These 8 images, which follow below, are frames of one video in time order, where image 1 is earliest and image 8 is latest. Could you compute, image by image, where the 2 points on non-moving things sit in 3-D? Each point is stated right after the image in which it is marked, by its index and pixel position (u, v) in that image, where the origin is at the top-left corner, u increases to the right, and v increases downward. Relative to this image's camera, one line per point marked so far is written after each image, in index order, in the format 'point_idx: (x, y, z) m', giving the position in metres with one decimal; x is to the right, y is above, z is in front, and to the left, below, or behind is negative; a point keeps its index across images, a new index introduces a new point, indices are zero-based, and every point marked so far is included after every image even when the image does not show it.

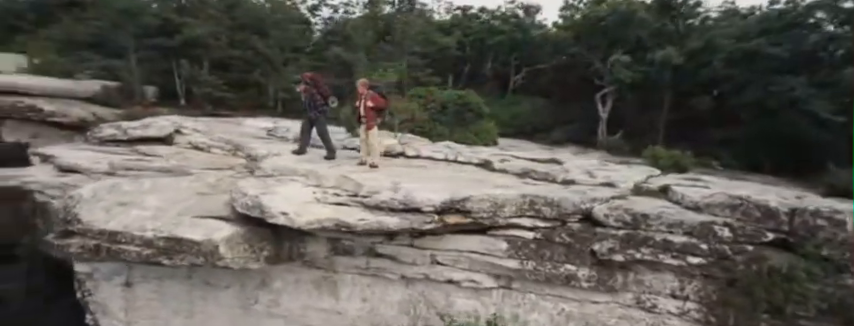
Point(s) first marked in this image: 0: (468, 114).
0: (+1.0, +1.1, +10.3) m
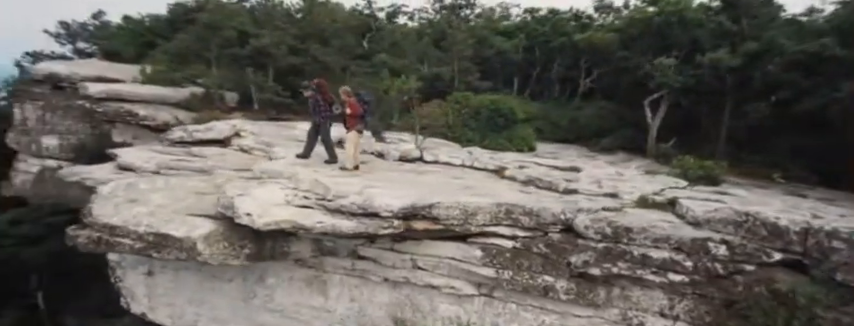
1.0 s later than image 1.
0: (+1.7, +0.9, +10.2) m
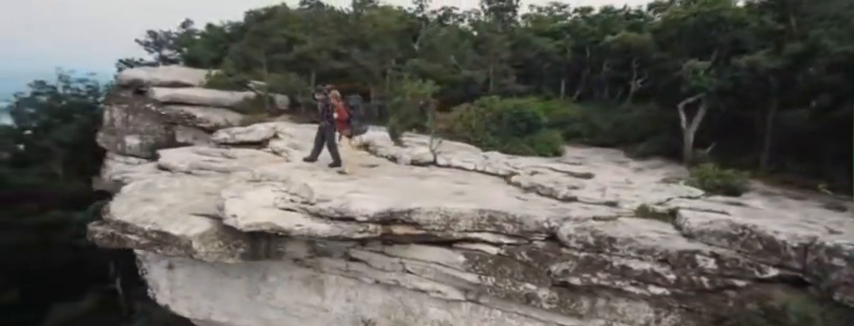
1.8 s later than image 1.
0: (+2.1, +0.8, +10.1) m
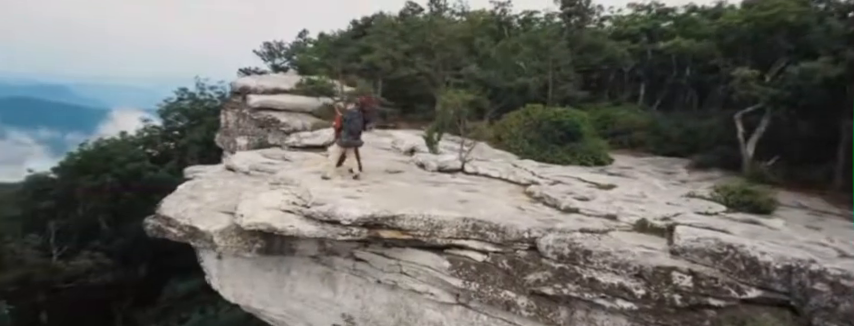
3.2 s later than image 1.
0: (+2.9, +0.6, +10.0) m
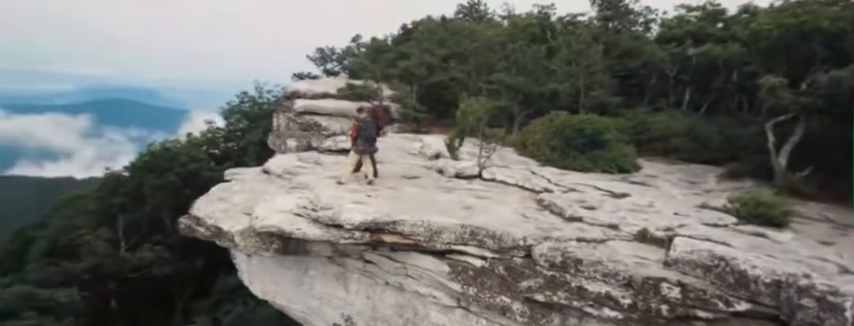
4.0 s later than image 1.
0: (+3.4, +0.5, +9.9) m
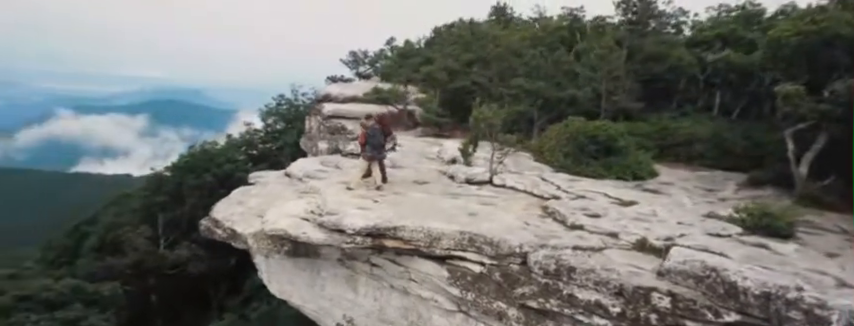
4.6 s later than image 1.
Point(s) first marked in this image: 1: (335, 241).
0: (+3.7, +0.3, +9.9) m
1: (-1.0, -0.8, +5.0) m
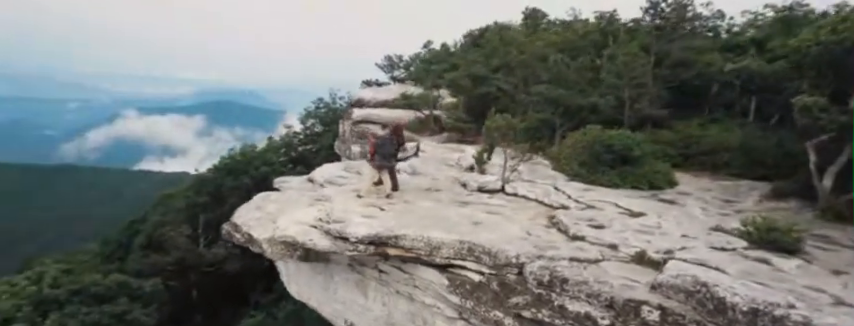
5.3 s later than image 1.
0: (+4.1, +0.1, +9.9) m
1: (-0.9, -1.0, +5.2) m
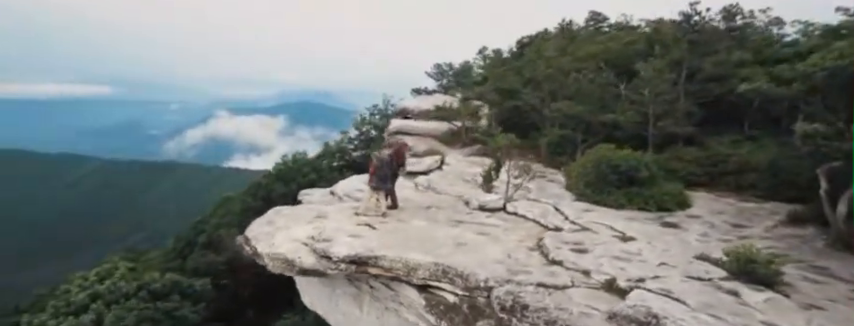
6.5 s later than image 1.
0: (+4.2, -0.3, +9.8) m
1: (-1.2, -1.3, +5.6) m
